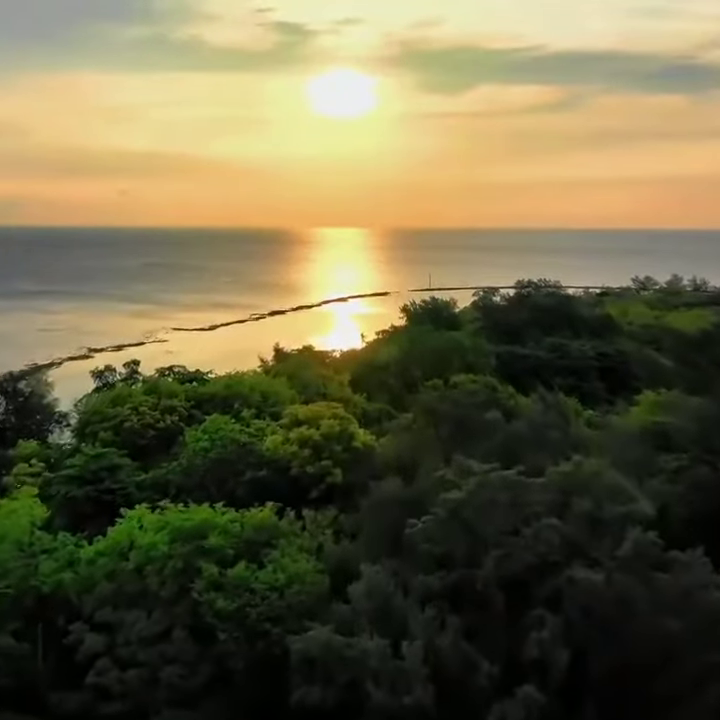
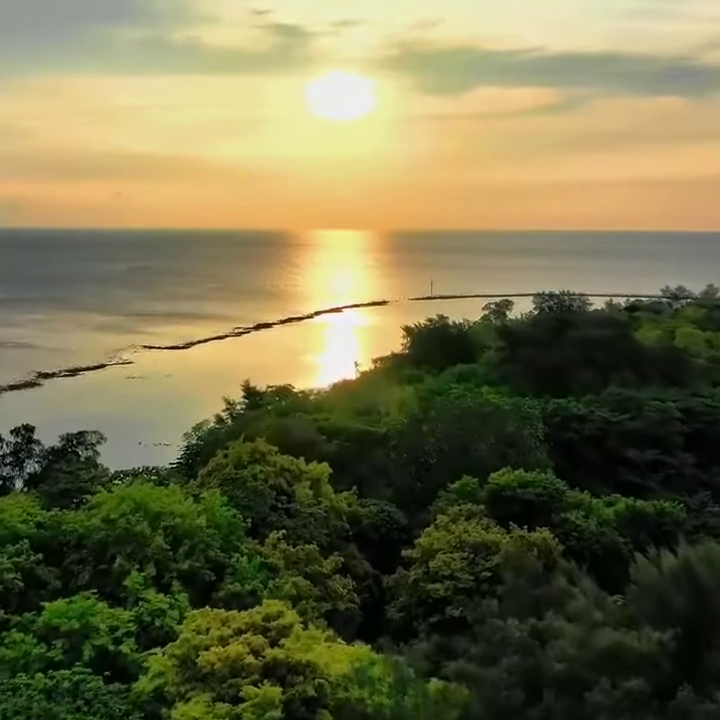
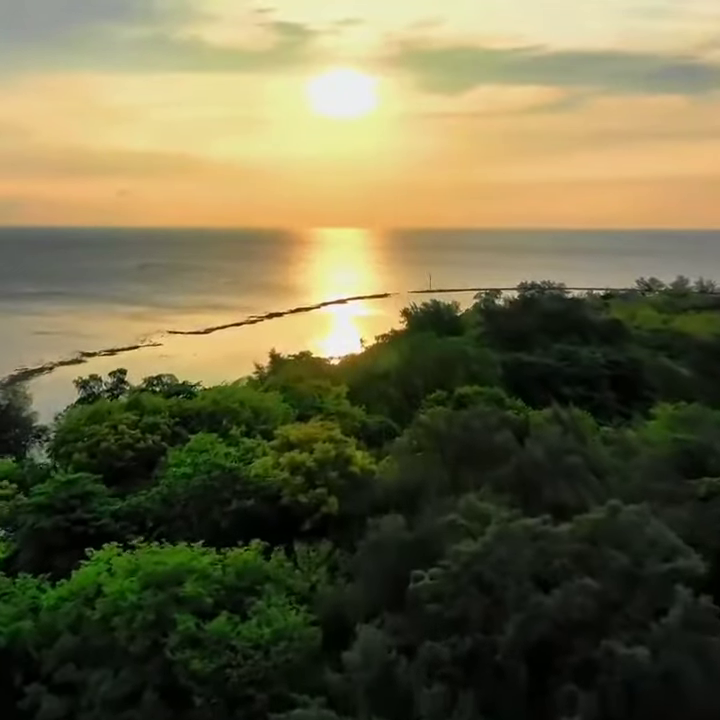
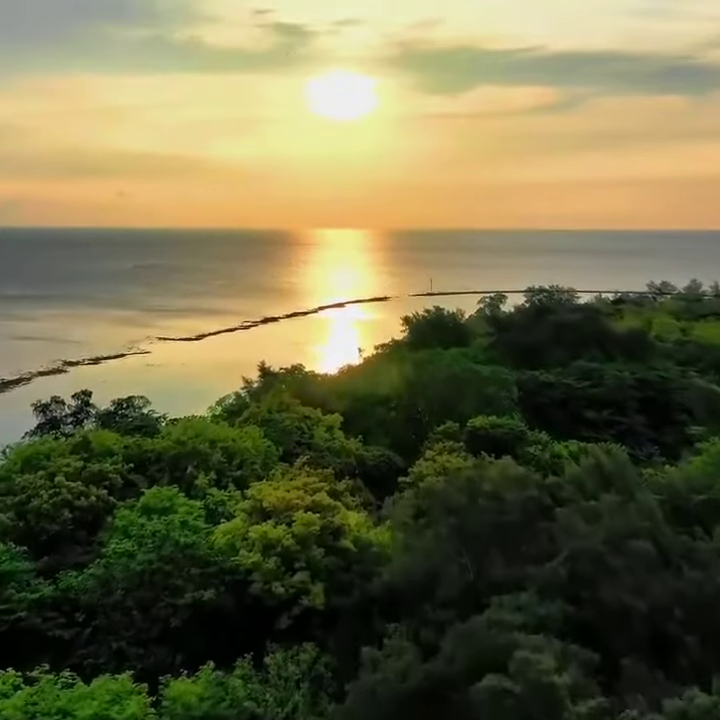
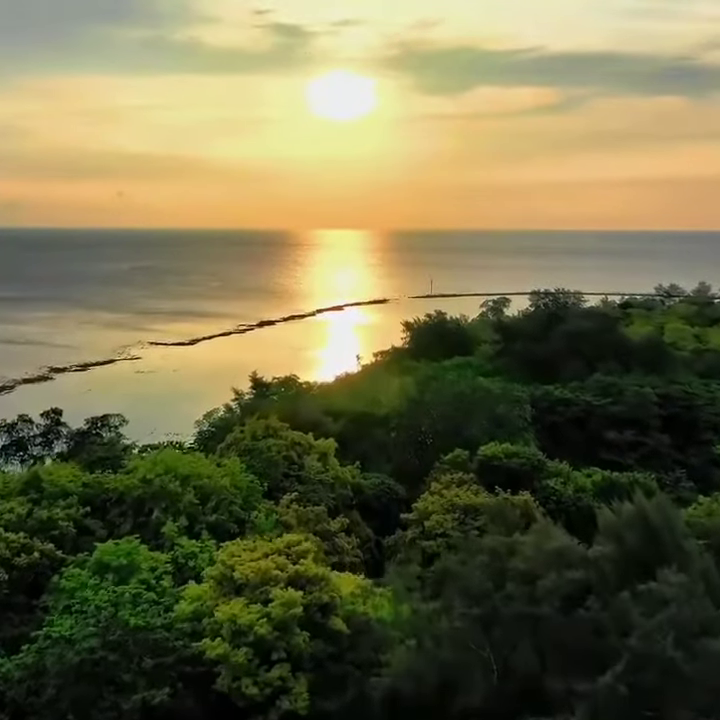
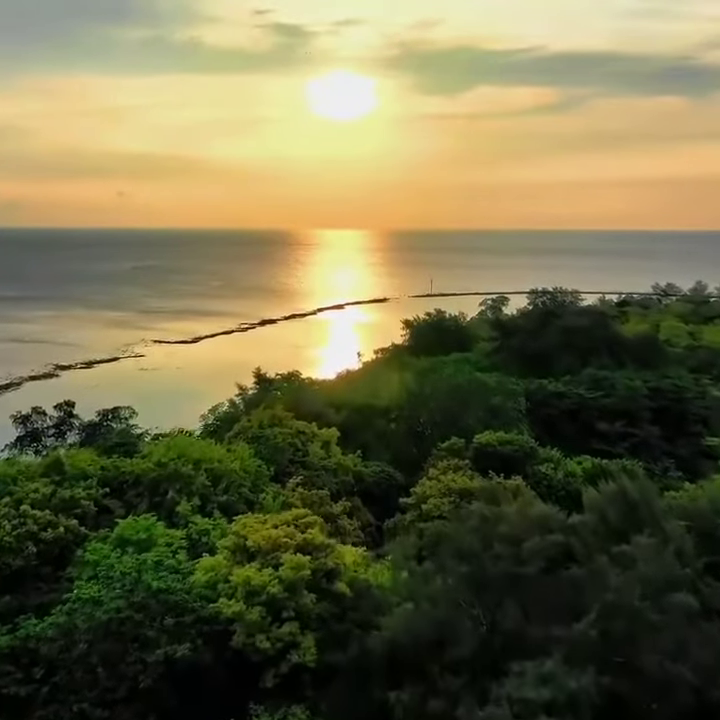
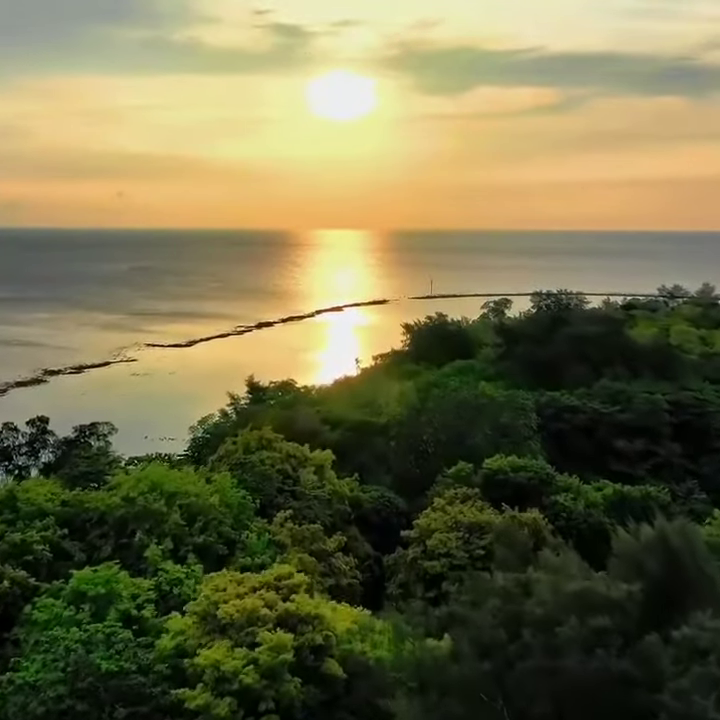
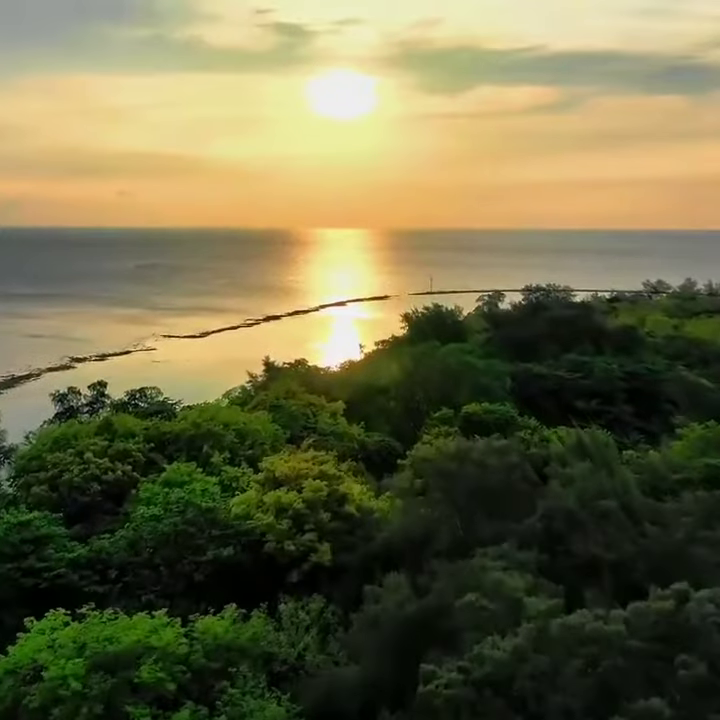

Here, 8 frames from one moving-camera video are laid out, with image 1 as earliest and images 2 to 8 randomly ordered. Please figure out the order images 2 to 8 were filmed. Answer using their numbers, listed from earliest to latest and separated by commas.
3, 8, 4, 6, 5, 7, 2
